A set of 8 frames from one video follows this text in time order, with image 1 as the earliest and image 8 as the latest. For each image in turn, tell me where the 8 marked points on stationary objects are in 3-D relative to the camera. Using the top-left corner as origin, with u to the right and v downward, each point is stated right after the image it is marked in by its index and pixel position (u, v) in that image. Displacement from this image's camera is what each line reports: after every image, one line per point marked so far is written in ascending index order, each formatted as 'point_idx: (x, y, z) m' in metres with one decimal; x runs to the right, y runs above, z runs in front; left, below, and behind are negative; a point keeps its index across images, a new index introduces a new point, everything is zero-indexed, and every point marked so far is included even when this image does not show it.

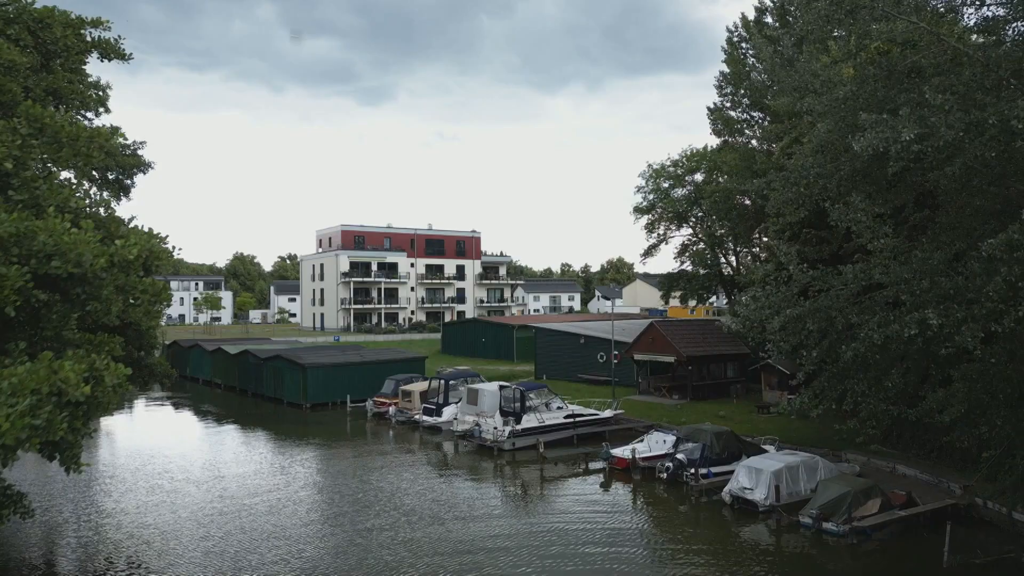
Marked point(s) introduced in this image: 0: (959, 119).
0: (+6.6, +2.5, +10.5) m
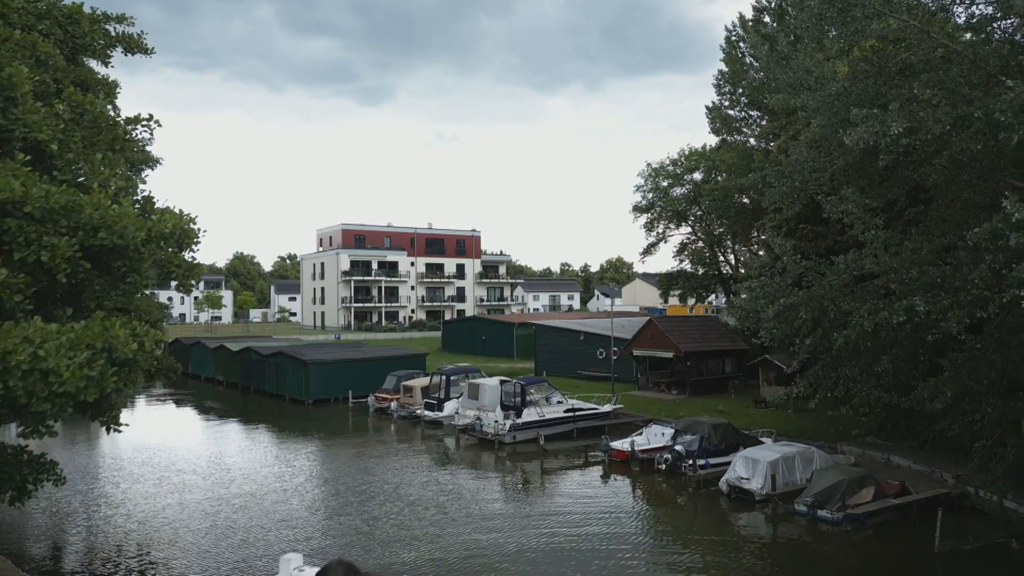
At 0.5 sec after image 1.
0: (+6.7, +2.7, +10.9) m
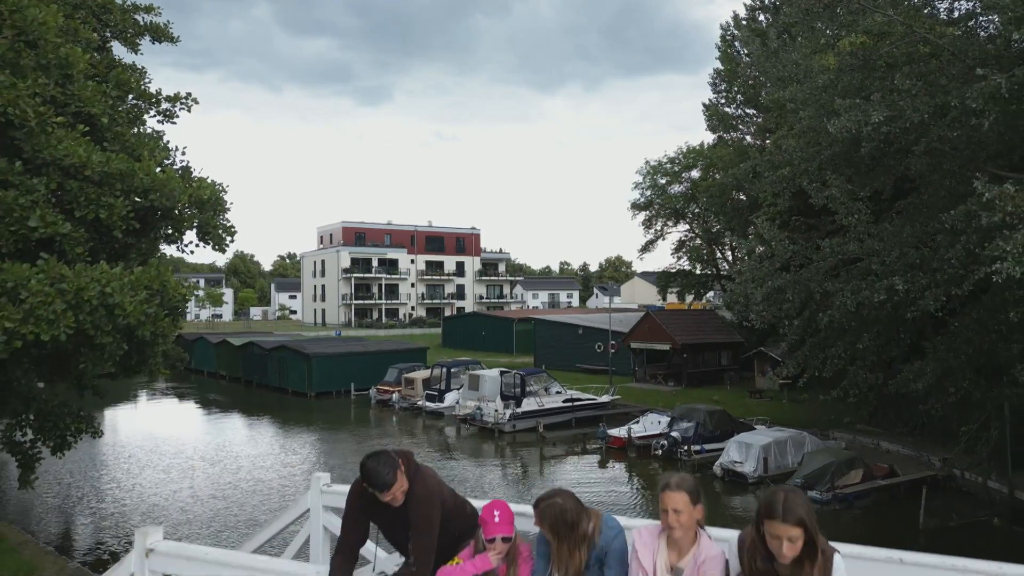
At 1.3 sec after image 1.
0: (+6.7, +3.0, +11.5) m
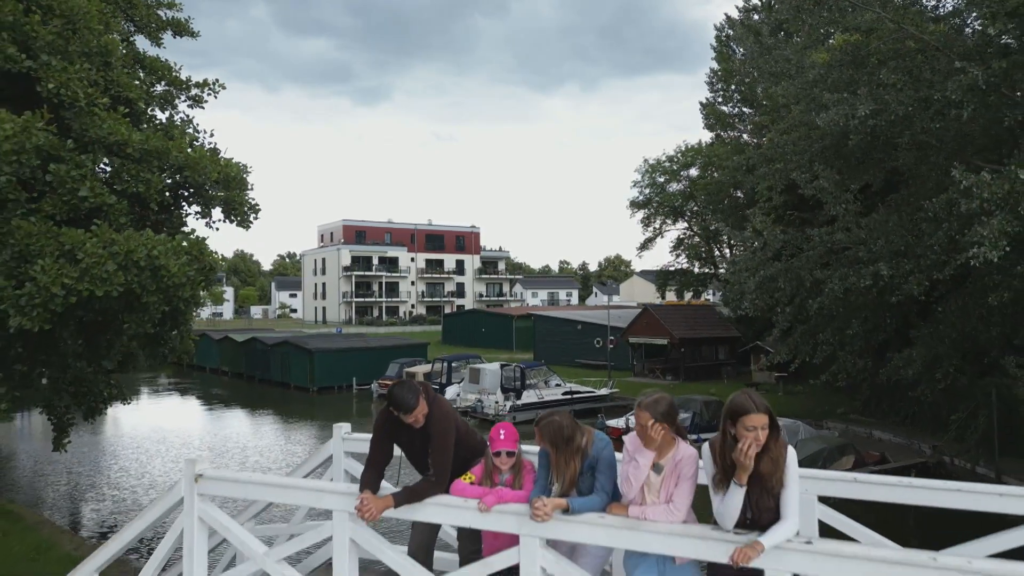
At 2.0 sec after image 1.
0: (+6.7, +3.2, +12.0) m
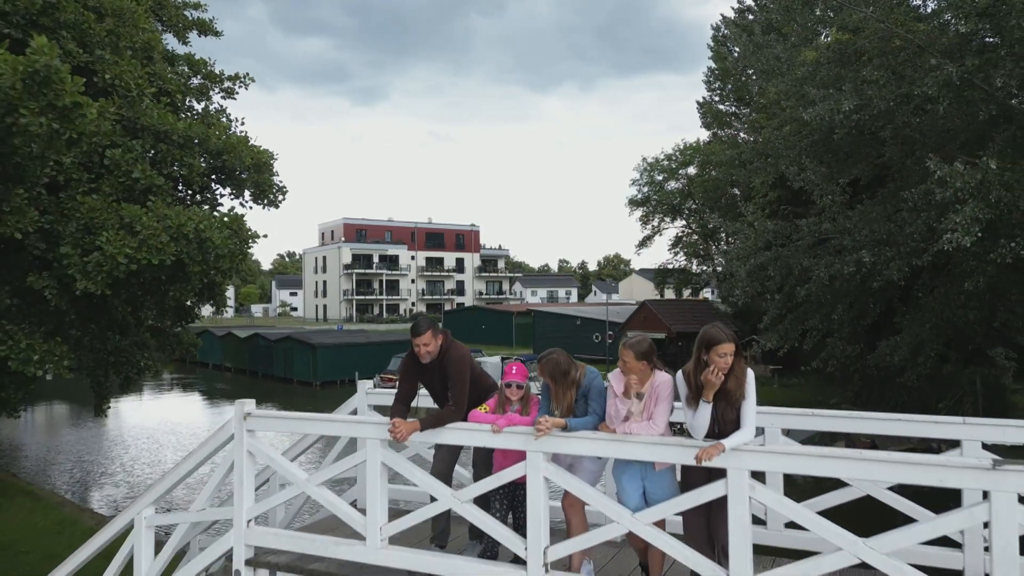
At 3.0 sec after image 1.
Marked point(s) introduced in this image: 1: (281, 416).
0: (+6.7, +3.5, +12.6) m
1: (-1.5, -0.8, +4.7) m
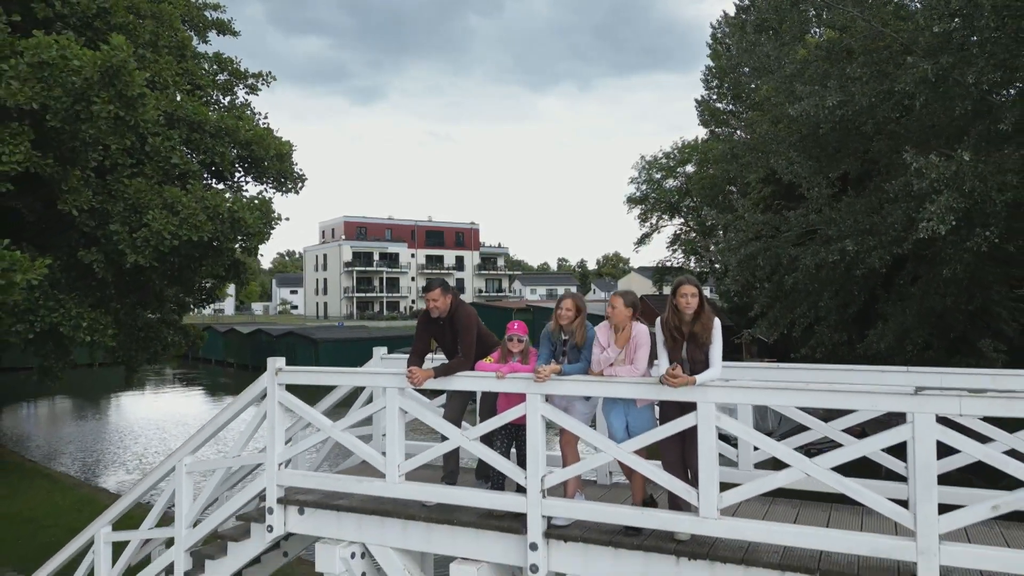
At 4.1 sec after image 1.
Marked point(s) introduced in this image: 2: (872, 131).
0: (+6.7, +3.7, +13.2) m
1: (-1.5, -0.6, +5.3) m
2: (+7.2, +3.1, +14.0) m
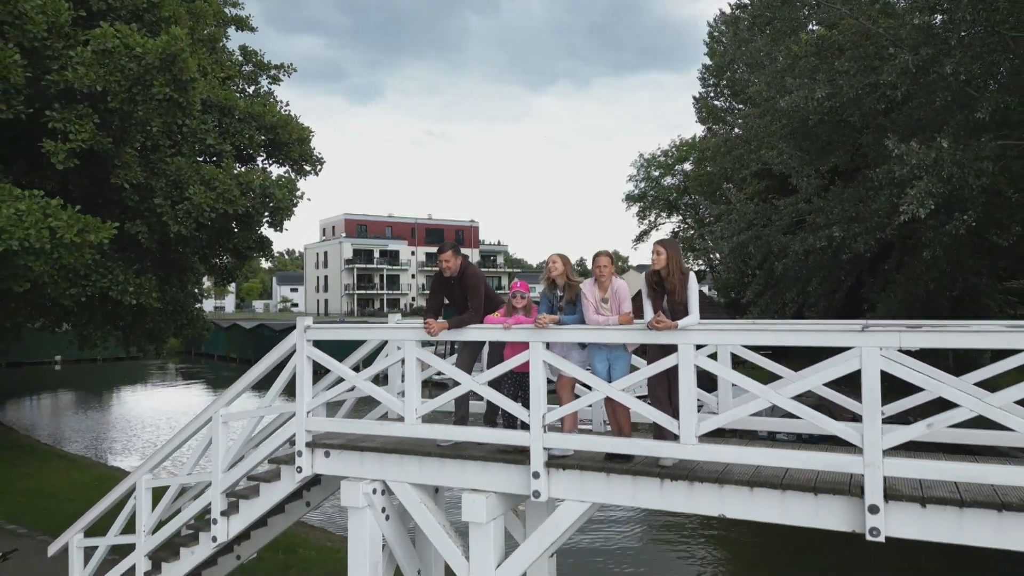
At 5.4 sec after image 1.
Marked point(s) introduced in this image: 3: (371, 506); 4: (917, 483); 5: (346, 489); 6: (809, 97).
0: (+6.8, +4.0, +13.9) m
1: (-1.5, -0.3, +5.9) m
2: (+7.2, +3.4, +14.7) m
3: (-1.2, -1.8, +5.8) m
4: (+2.5, -1.2, +4.4) m
5: (-1.4, -1.6, +5.8) m
6: (+6.1, +3.9, +14.4) m
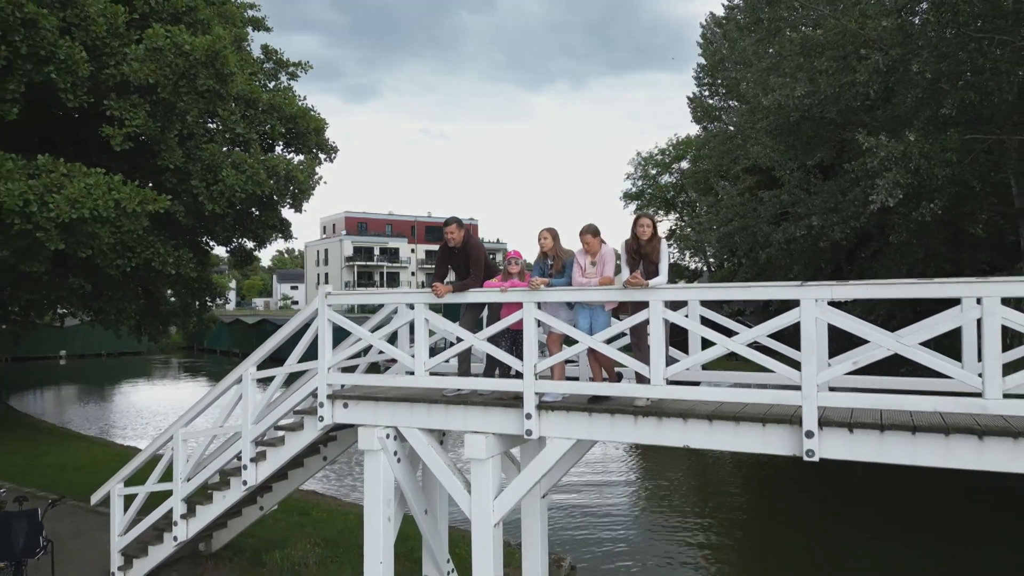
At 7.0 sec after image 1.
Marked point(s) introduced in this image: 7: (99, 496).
0: (+6.7, +4.3, +14.7) m
1: (-1.5, -0.1, +6.8) m
2: (+7.1, +3.7, +15.5) m
3: (-1.2, -1.5, +6.6) m
4: (+2.5, -0.9, +5.2) m
5: (-1.4, -1.4, +6.6) m
6: (+6.0, +4.2, +15.2) m
7: (-4.7, -2.4, +8.0) m
